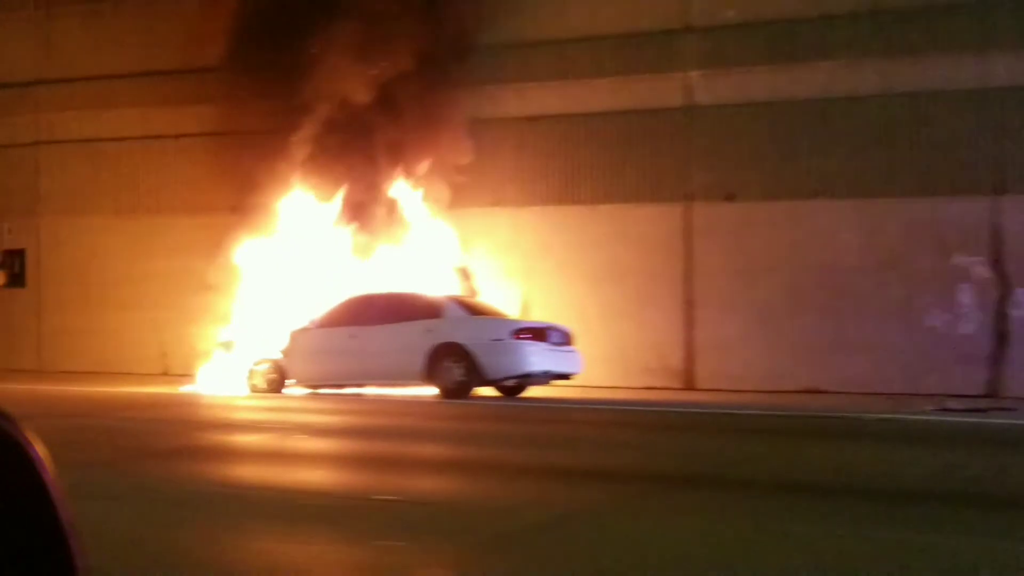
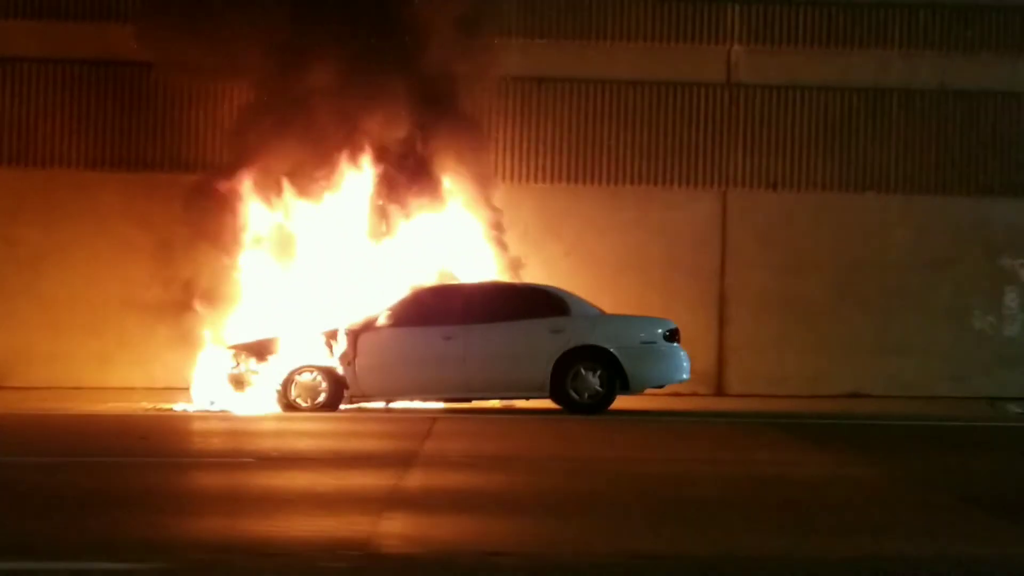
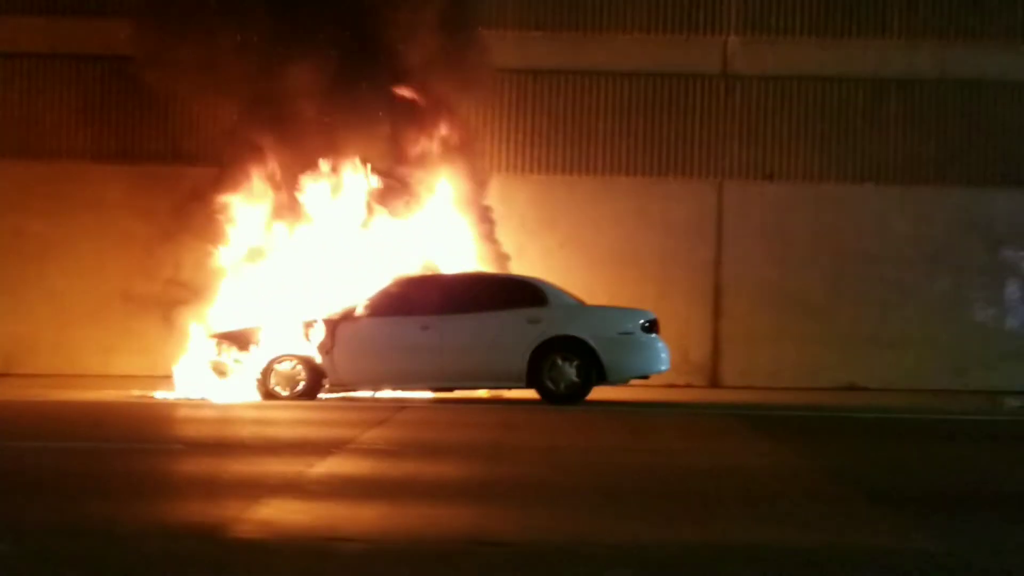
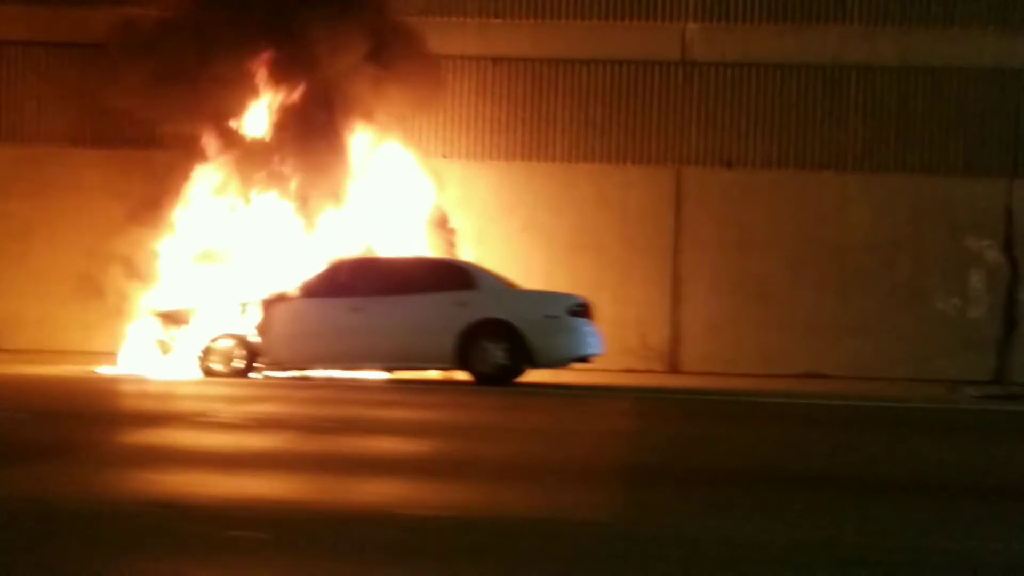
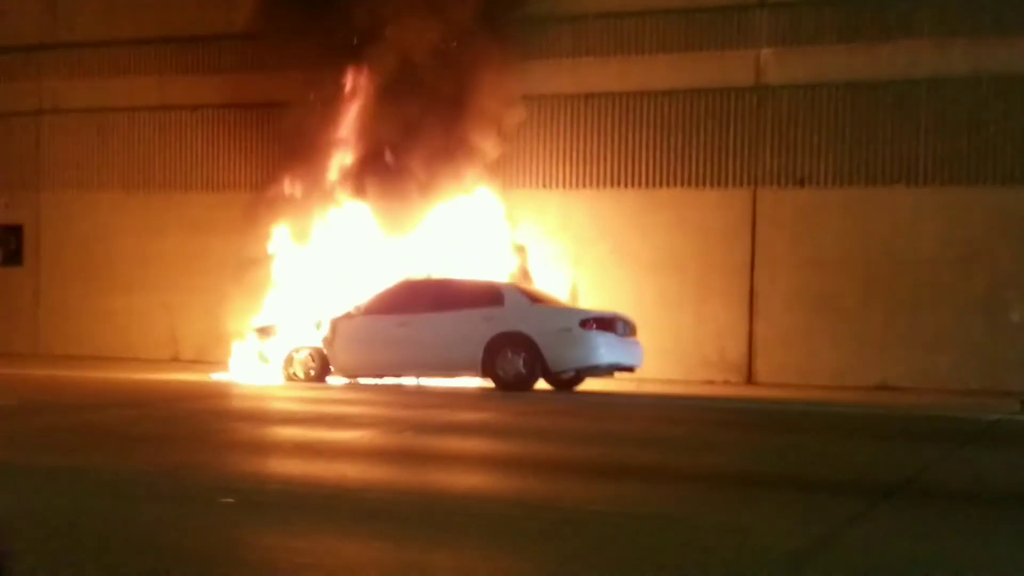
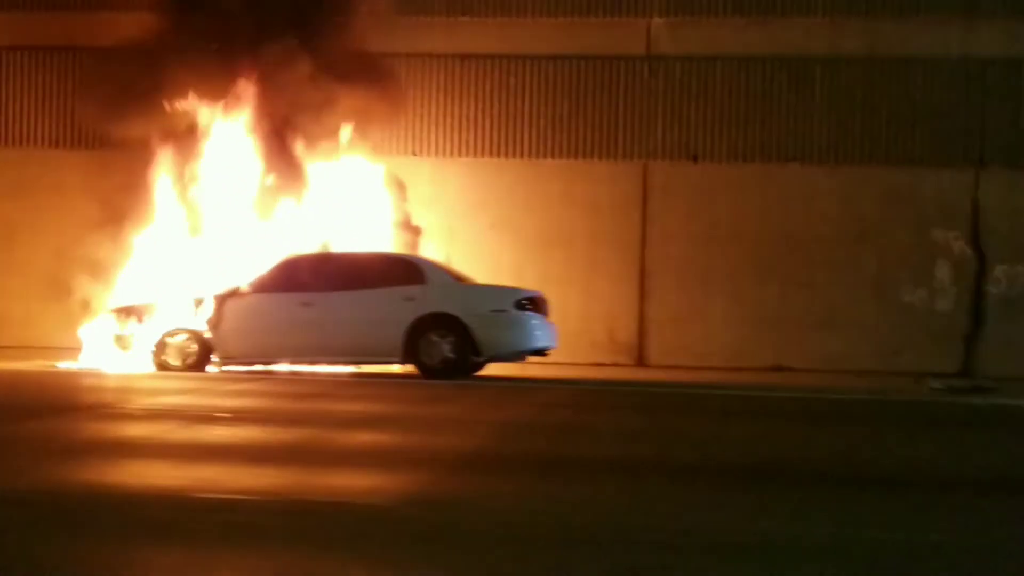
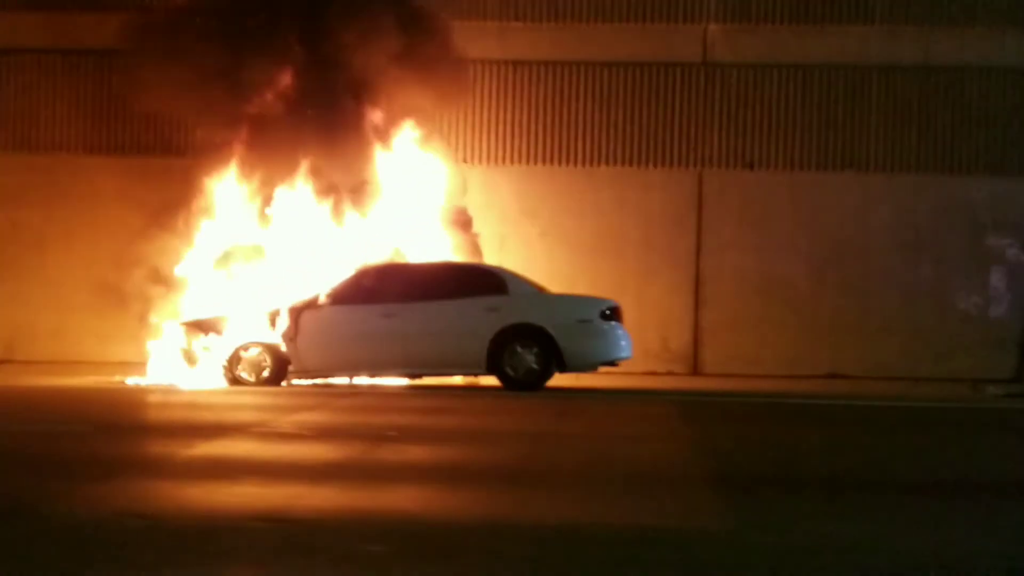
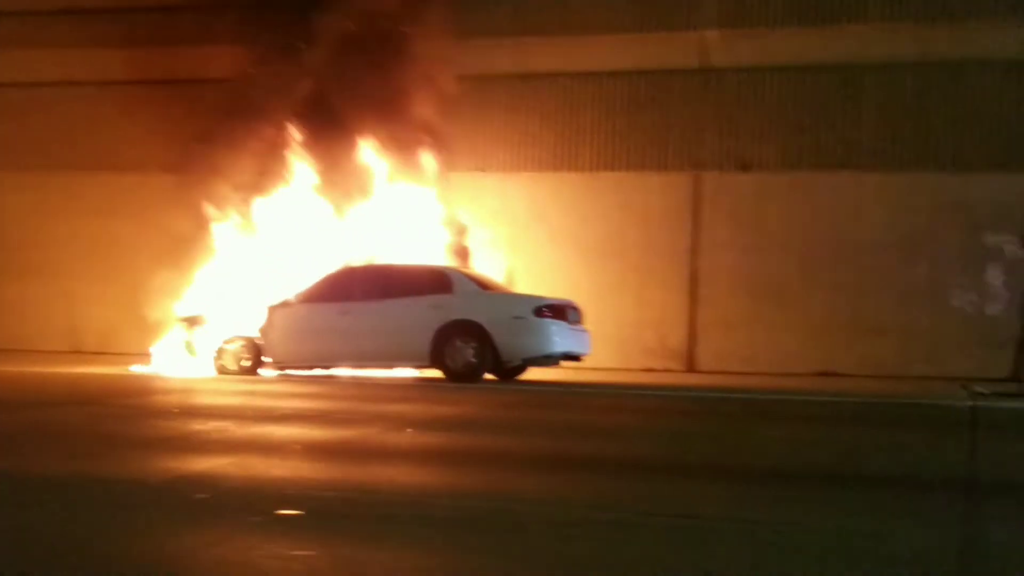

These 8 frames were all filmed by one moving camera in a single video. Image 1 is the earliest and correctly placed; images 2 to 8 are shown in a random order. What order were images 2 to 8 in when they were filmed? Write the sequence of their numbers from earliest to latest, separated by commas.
5, 8, 6, 4, 7, 3, 2
